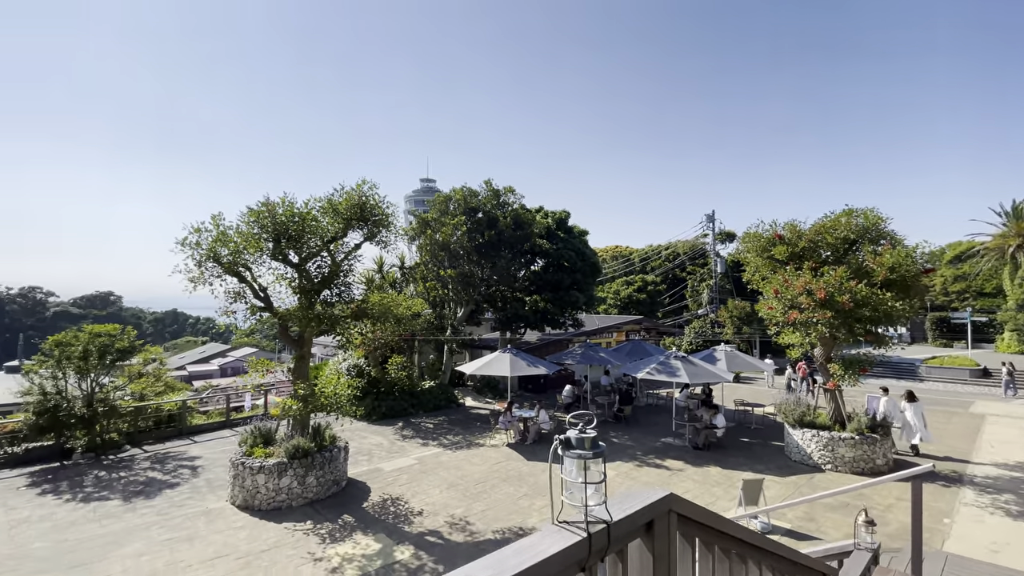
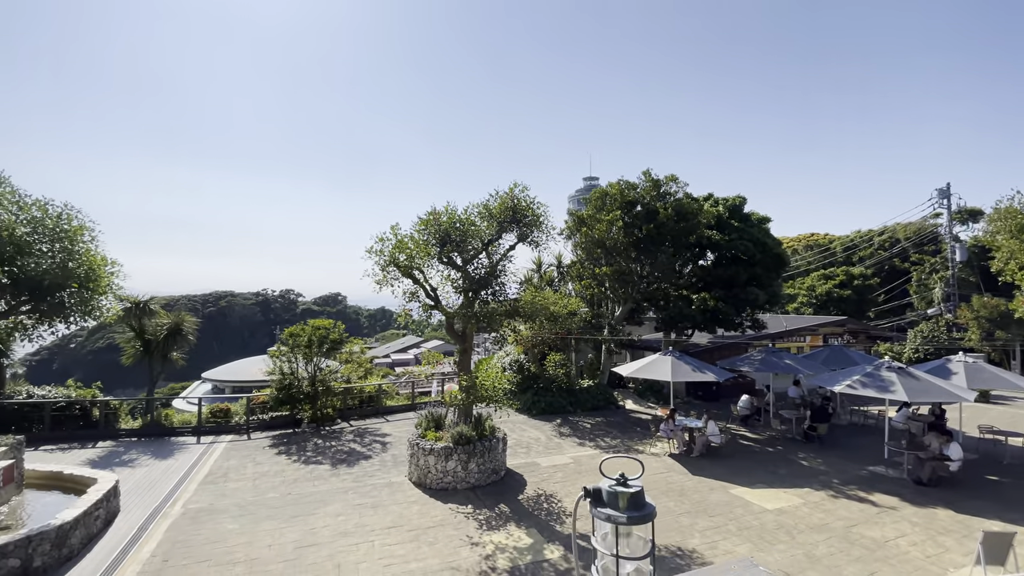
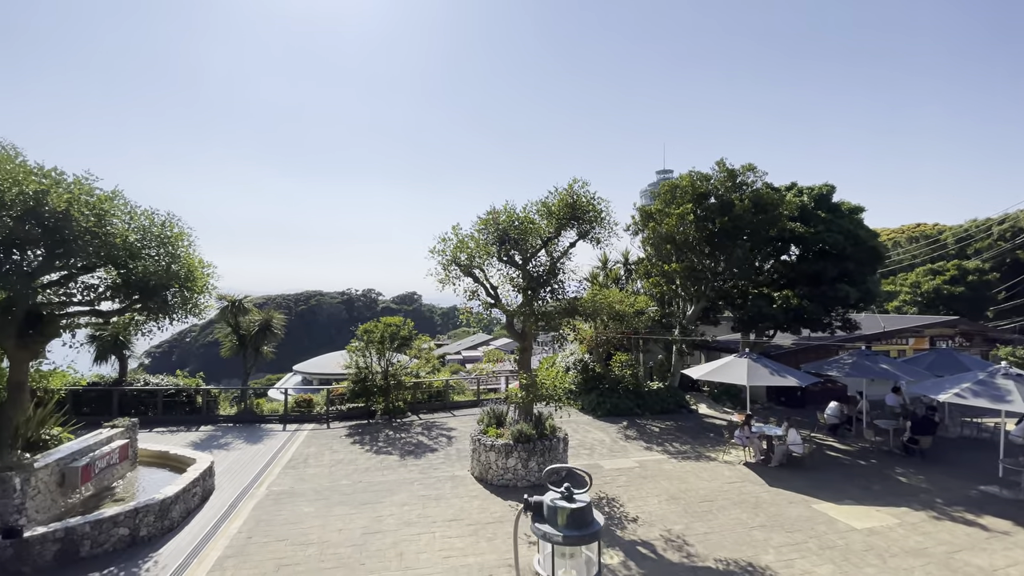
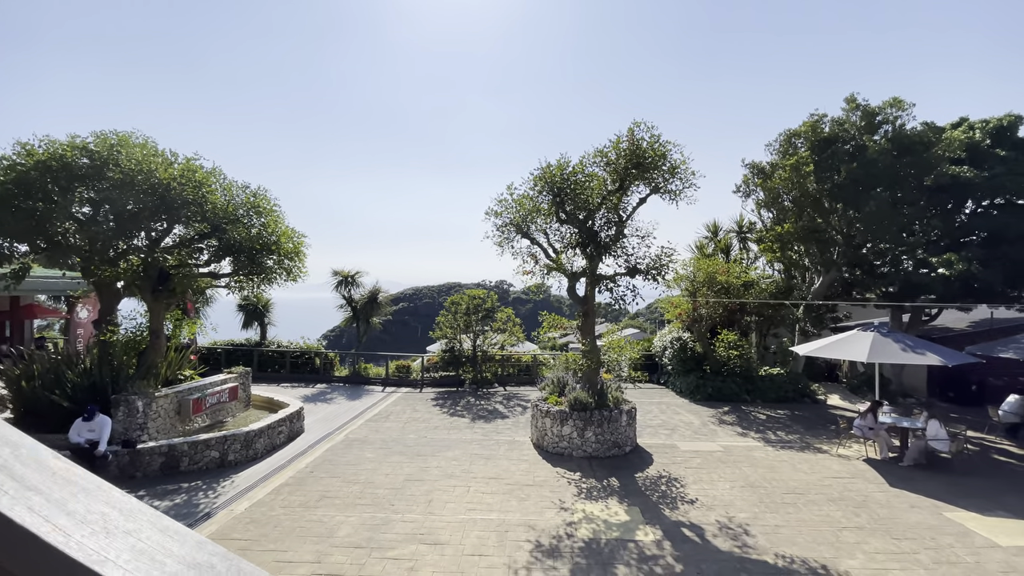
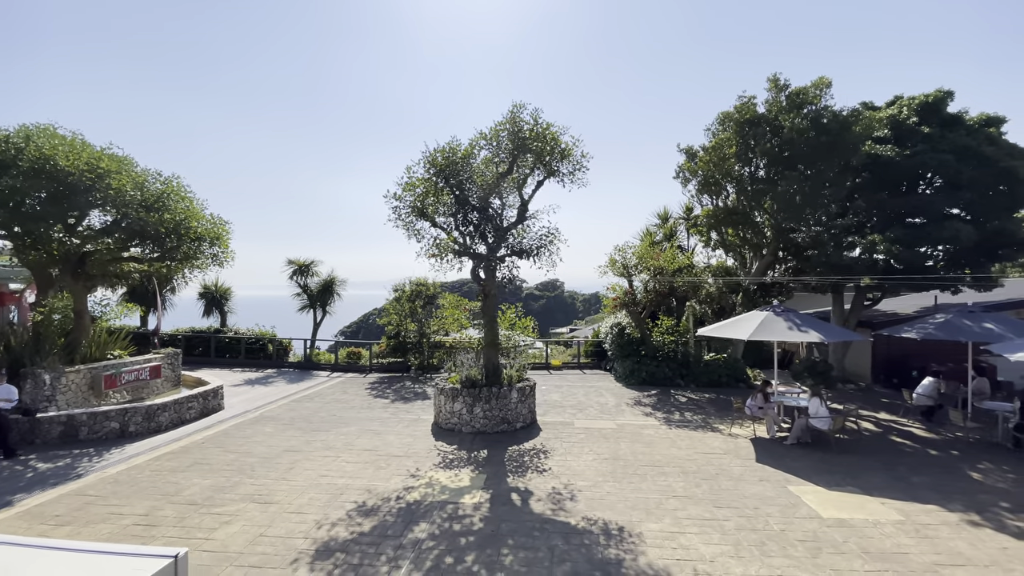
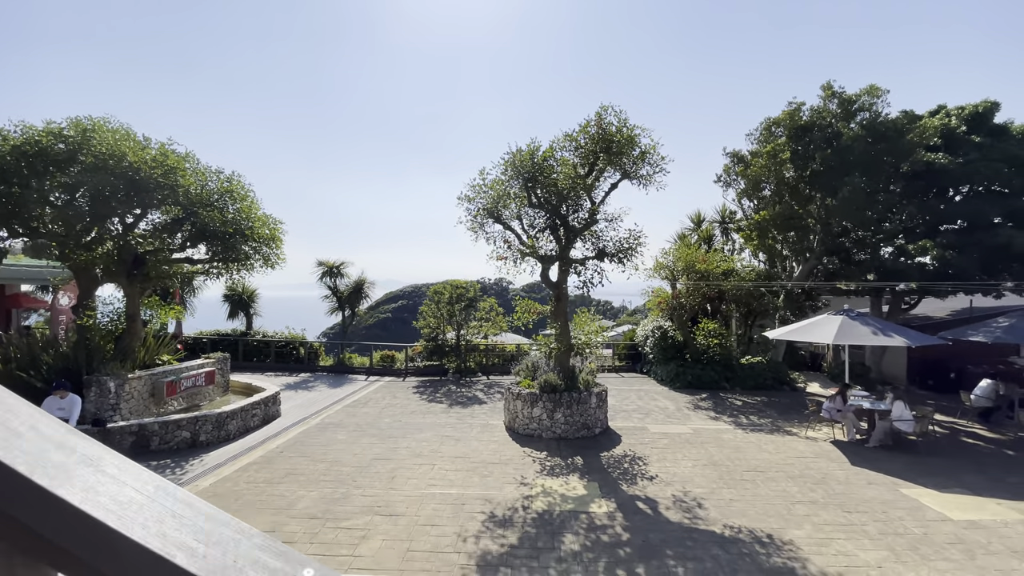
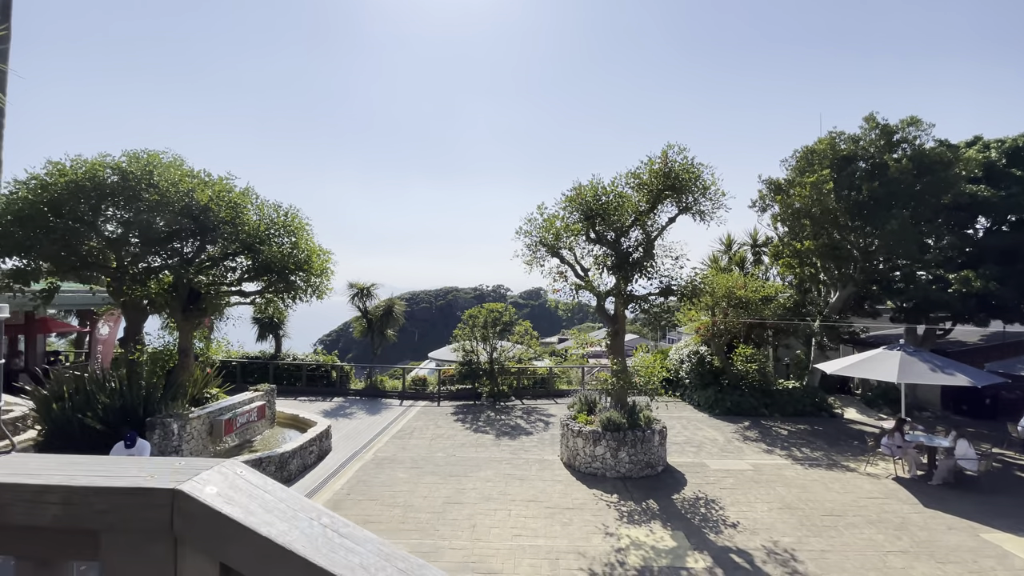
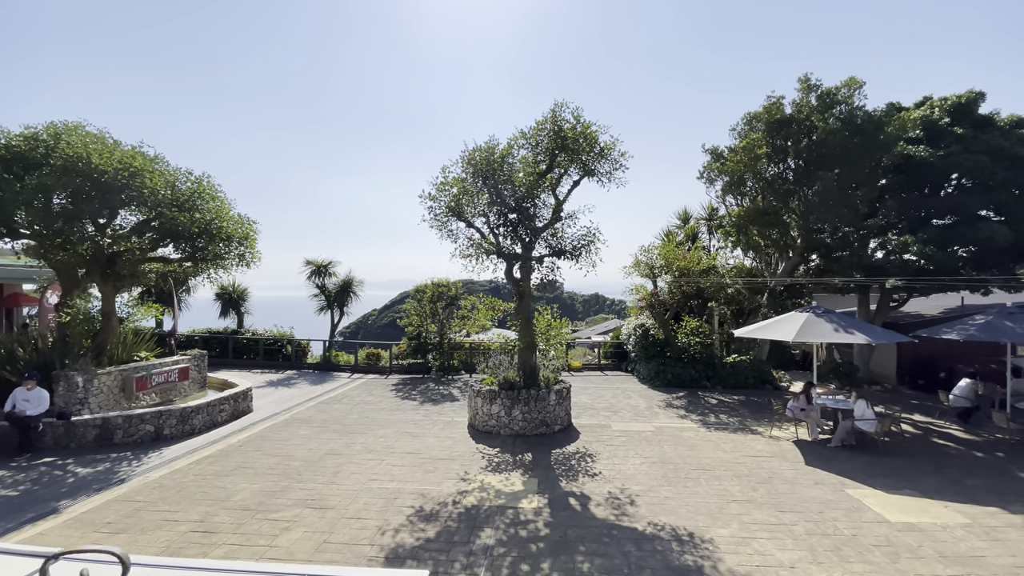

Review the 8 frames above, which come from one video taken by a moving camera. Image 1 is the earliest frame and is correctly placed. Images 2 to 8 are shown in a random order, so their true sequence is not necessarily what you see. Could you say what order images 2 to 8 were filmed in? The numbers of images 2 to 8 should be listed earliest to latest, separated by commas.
2, 3, 7, 4, 6, 8, 5
